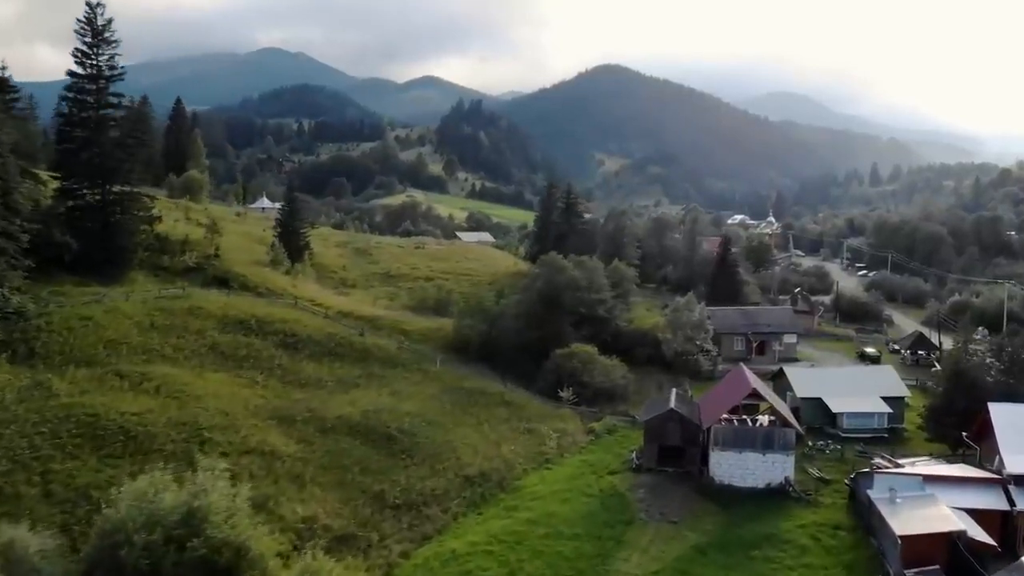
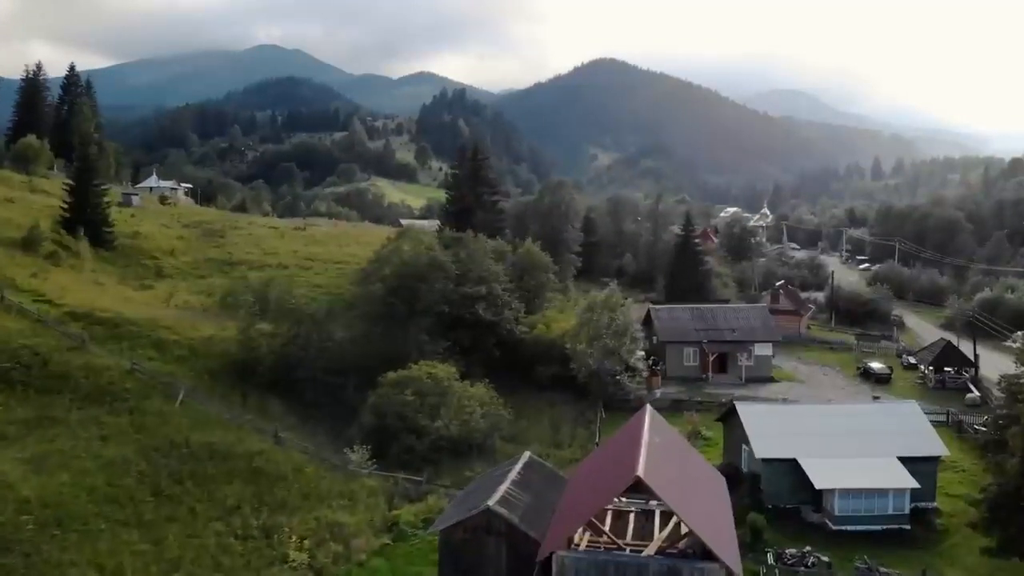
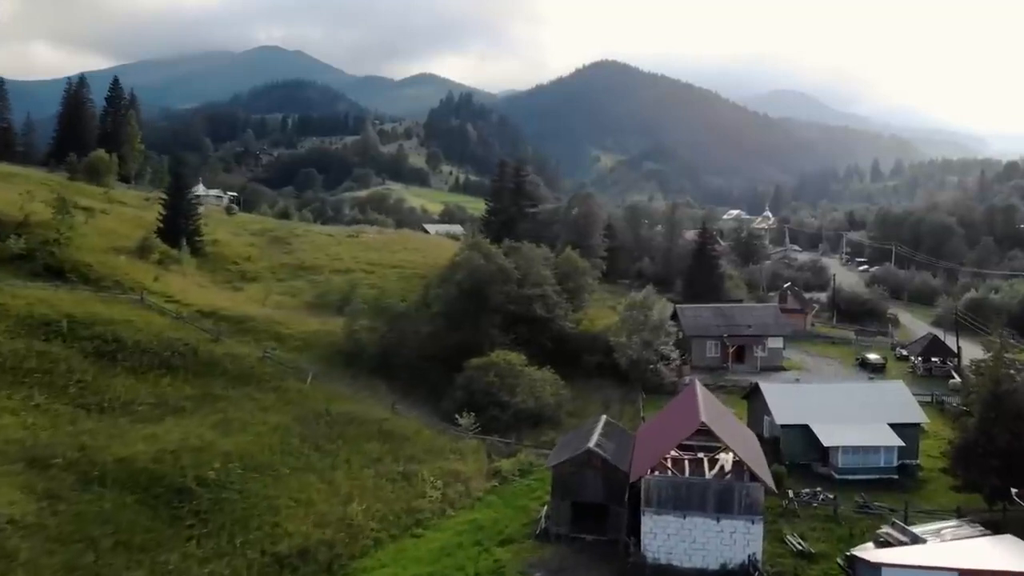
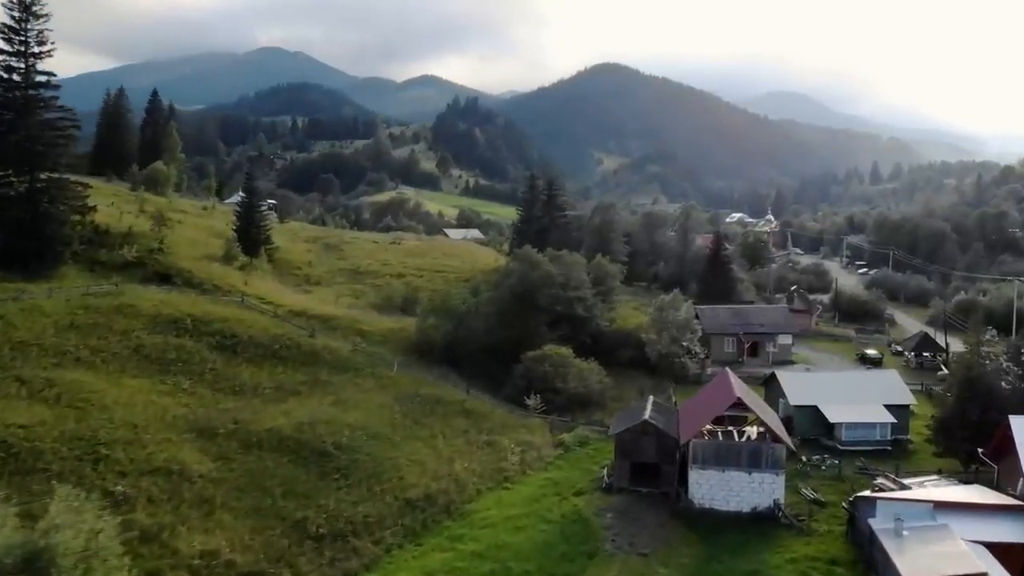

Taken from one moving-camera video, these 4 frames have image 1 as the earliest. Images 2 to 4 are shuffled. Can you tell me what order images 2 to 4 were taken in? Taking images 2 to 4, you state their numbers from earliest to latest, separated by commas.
4, 3, 2
